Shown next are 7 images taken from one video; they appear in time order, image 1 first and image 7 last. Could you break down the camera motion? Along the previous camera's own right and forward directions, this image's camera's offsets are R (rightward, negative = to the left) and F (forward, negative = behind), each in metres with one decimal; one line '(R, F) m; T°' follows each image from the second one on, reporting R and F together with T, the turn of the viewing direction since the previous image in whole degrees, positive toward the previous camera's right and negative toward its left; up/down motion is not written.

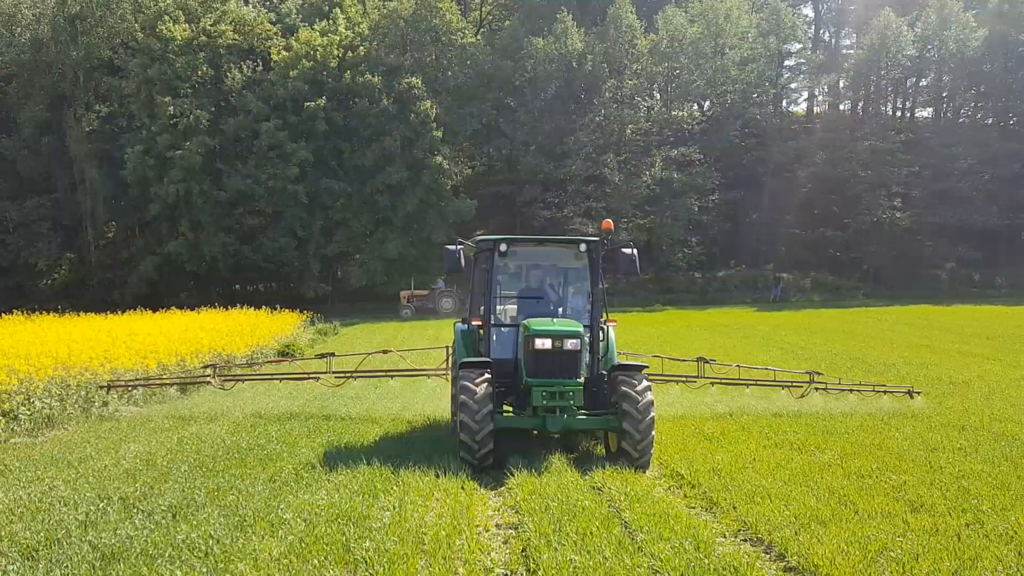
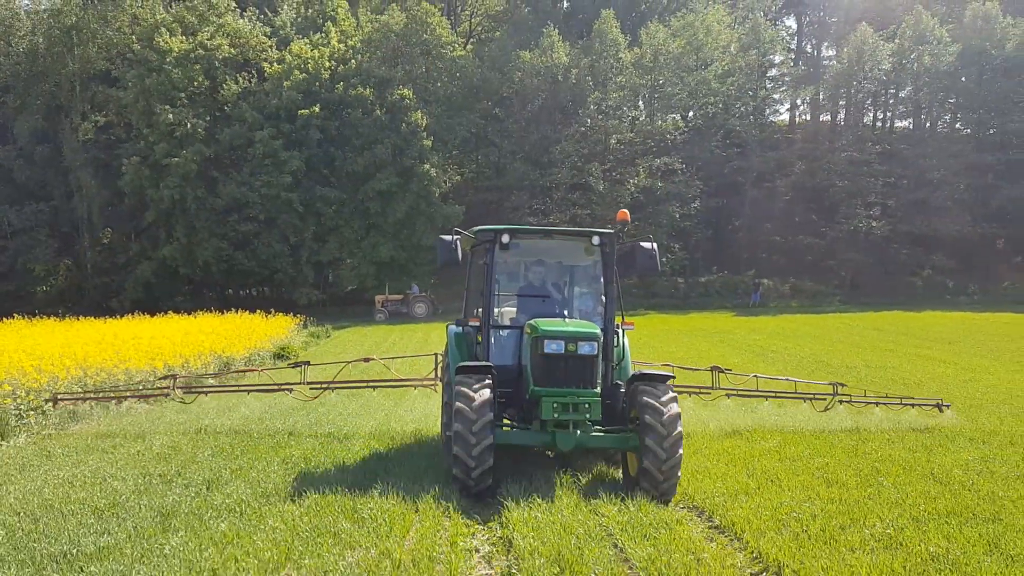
(-0.3, -0.5) m; +1°
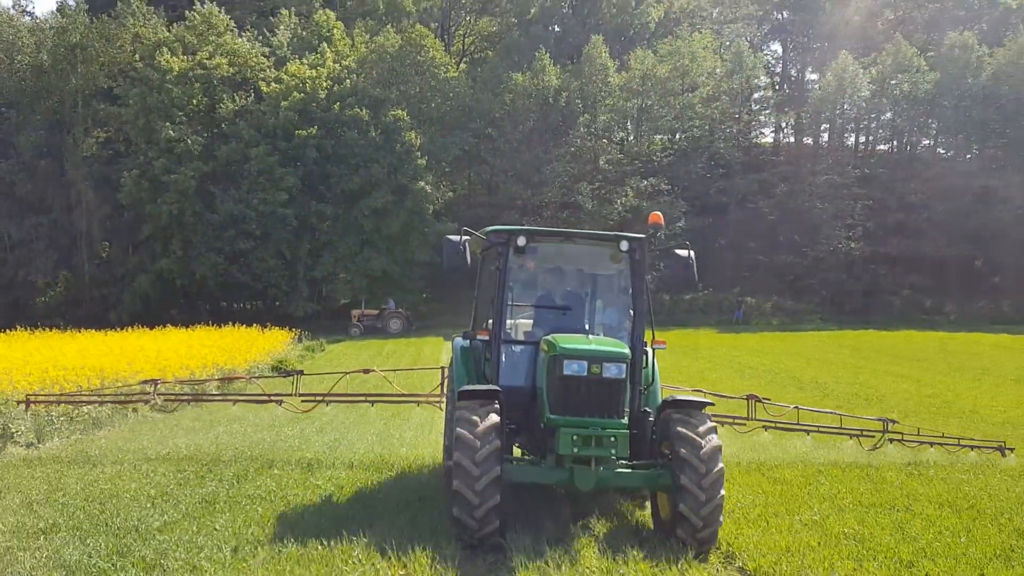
(-0.4, -0.4) m; +1°
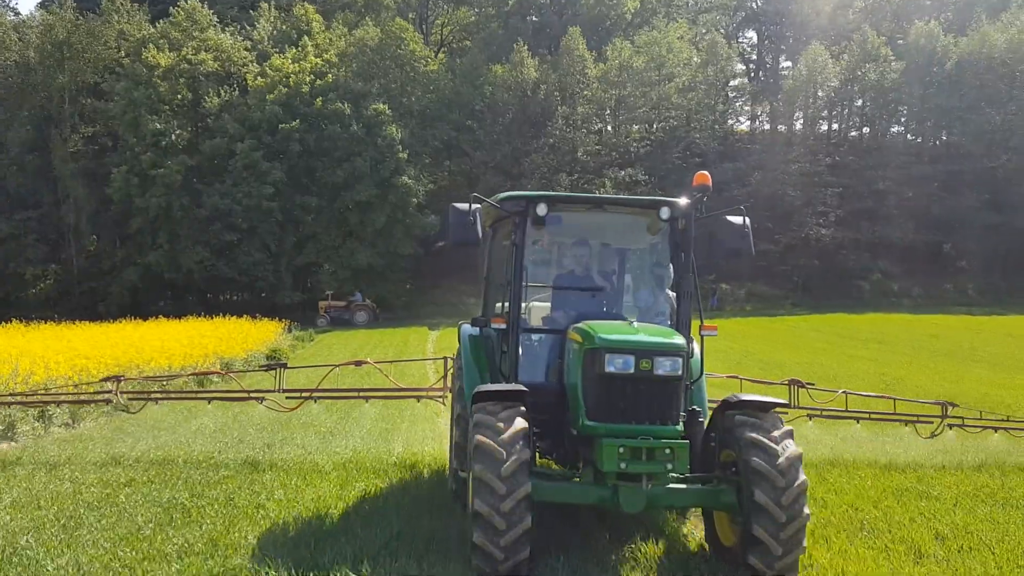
(-0.4, -0.5) m; +2°
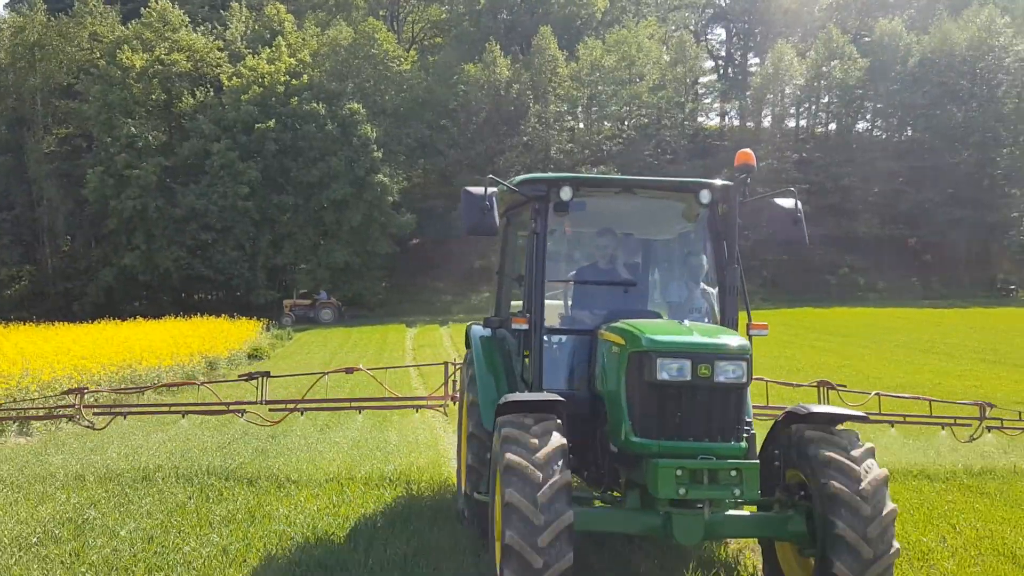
(-0.2, -0.3) m; +2°
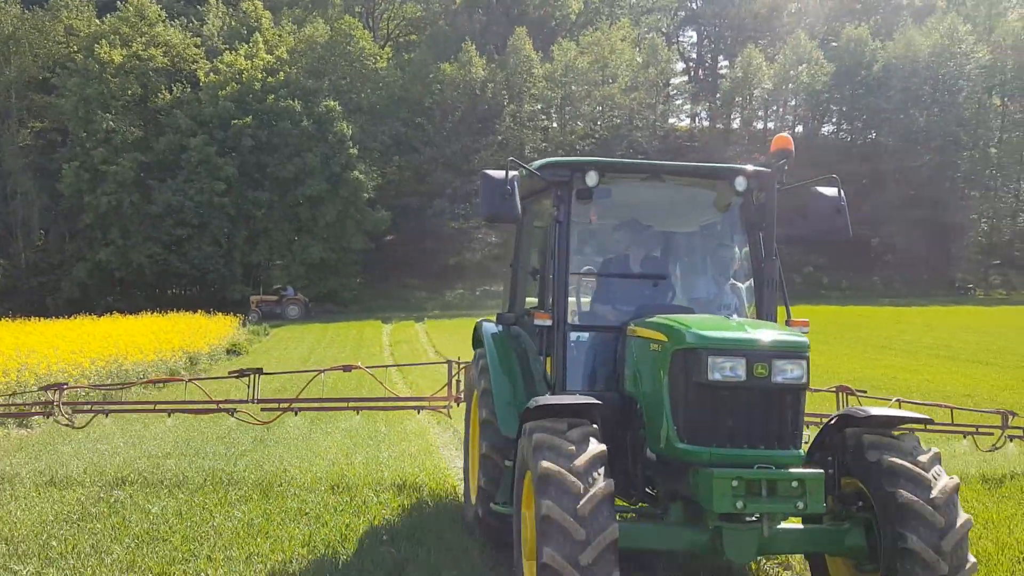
(-0.2, -0.4) m; +2°
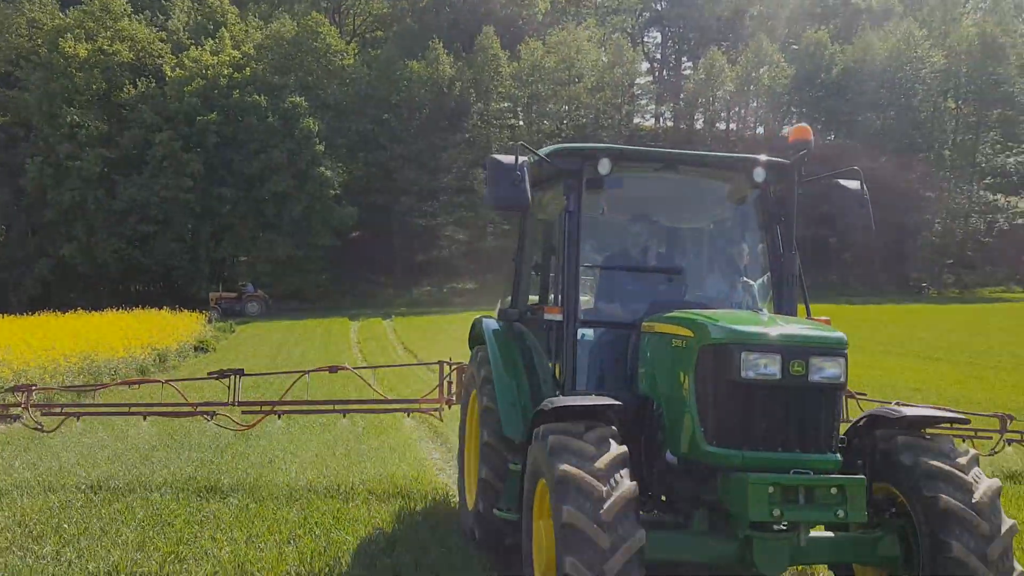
(-0.3, -0.2) m; +3°
